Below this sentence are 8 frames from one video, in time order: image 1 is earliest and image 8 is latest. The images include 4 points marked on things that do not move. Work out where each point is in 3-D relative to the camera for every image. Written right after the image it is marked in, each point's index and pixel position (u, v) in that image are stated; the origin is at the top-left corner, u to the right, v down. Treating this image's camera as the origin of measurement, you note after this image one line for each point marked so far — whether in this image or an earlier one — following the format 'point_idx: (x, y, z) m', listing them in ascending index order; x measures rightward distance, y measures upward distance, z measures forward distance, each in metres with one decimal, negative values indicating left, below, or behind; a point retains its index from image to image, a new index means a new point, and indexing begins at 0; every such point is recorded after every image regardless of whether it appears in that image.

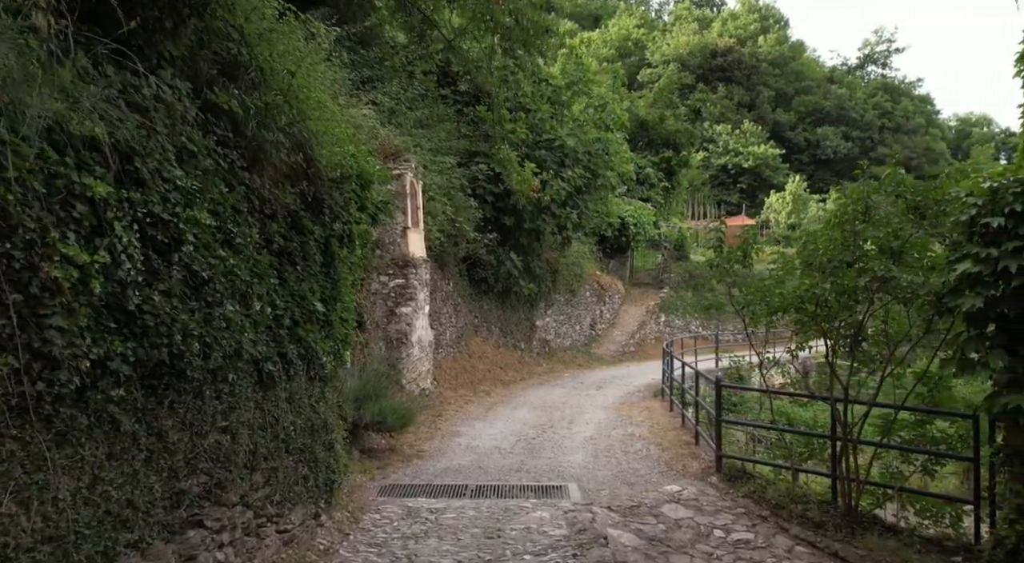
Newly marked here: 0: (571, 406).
0: (+1.0, -2.2, +14.0) m
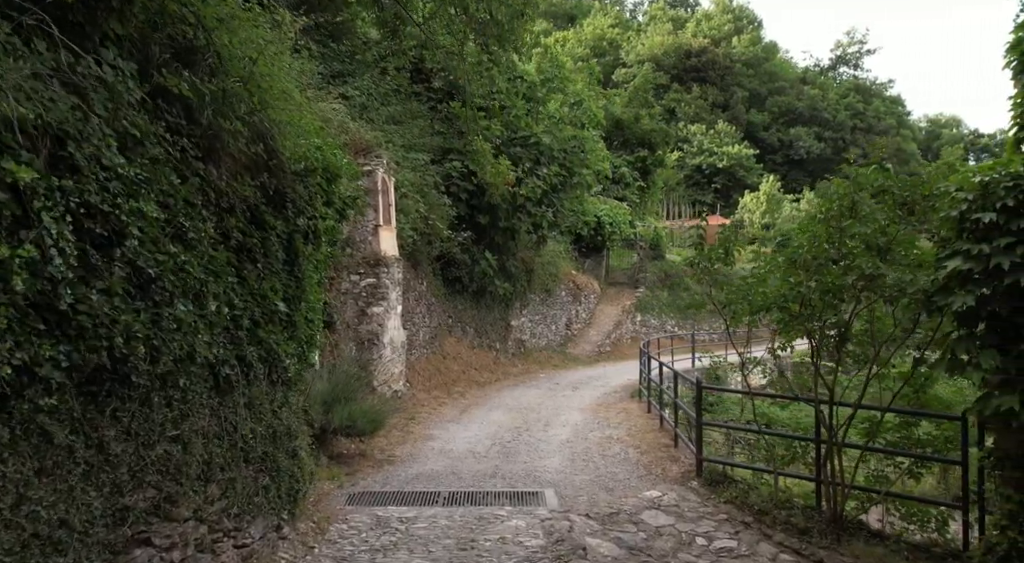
0: (+0.6, -2.1, +13.8) m
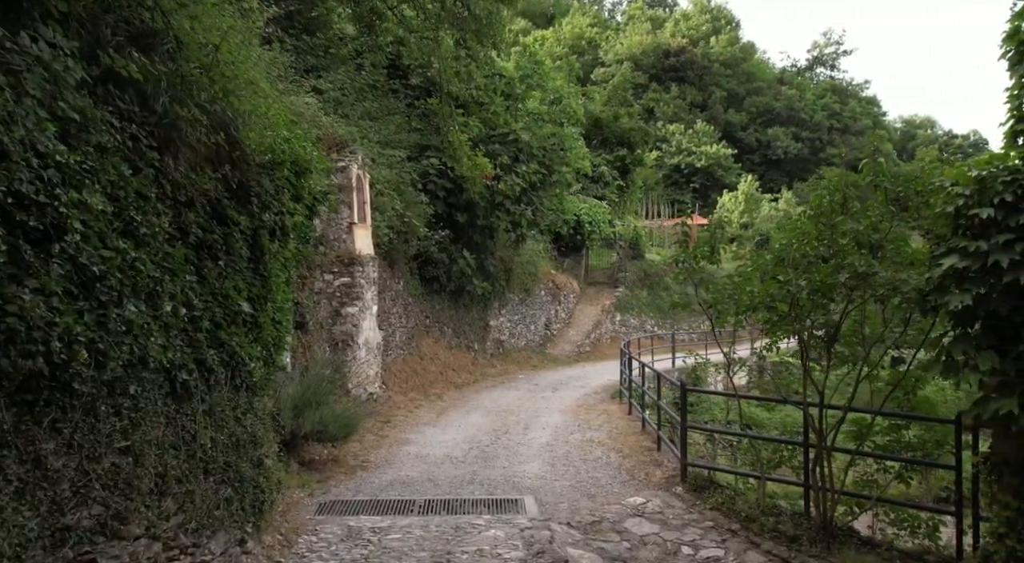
0: (+0.2, -2.1, +13.5) m
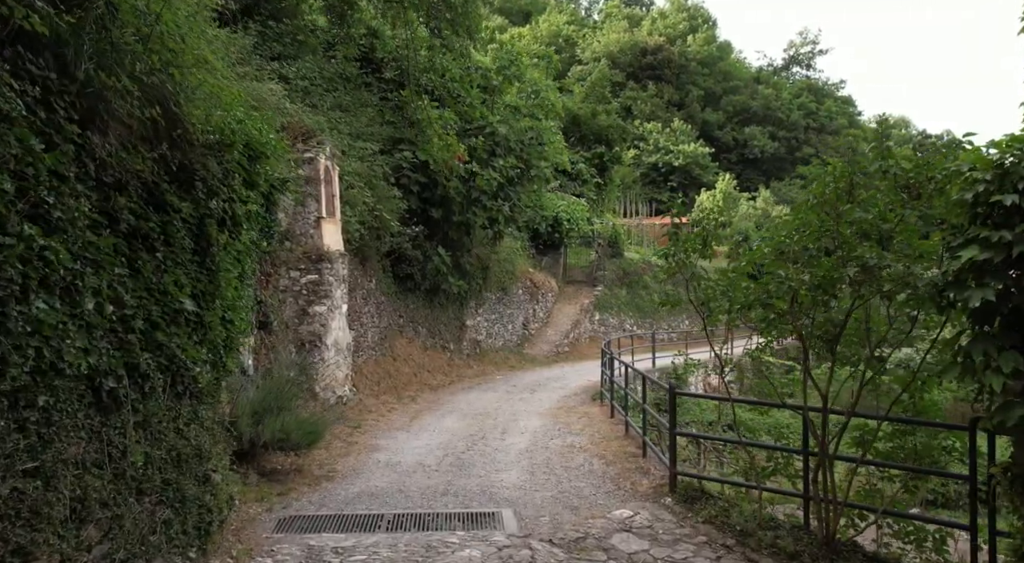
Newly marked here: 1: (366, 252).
0: (-0.1, -2.1, +12.9) m
1: (-2.6, +0.5, +14.6) m
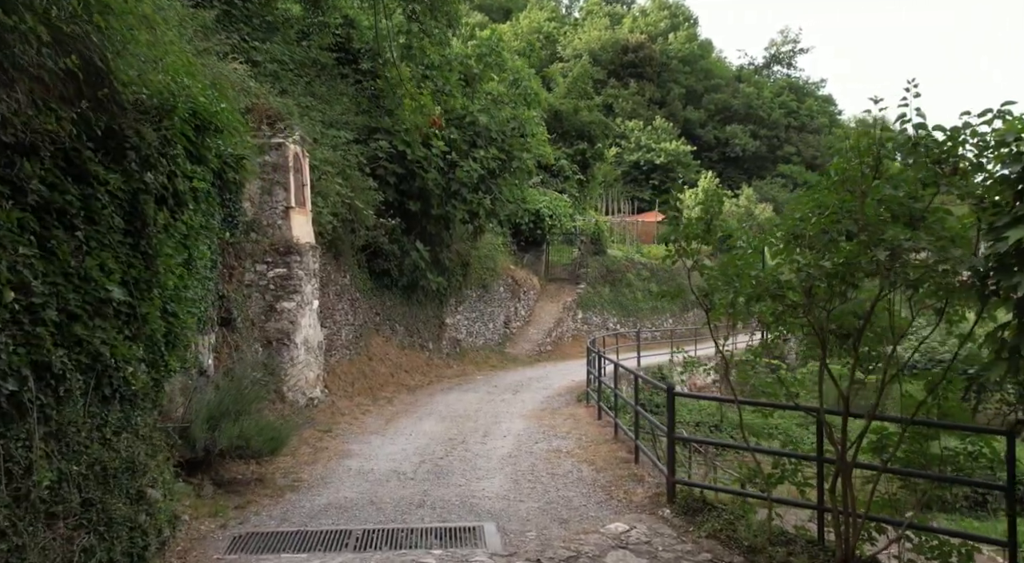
0: (-0.4, -2.0, +12.2) m
1: (-2.9, +0.6, +13.9) m
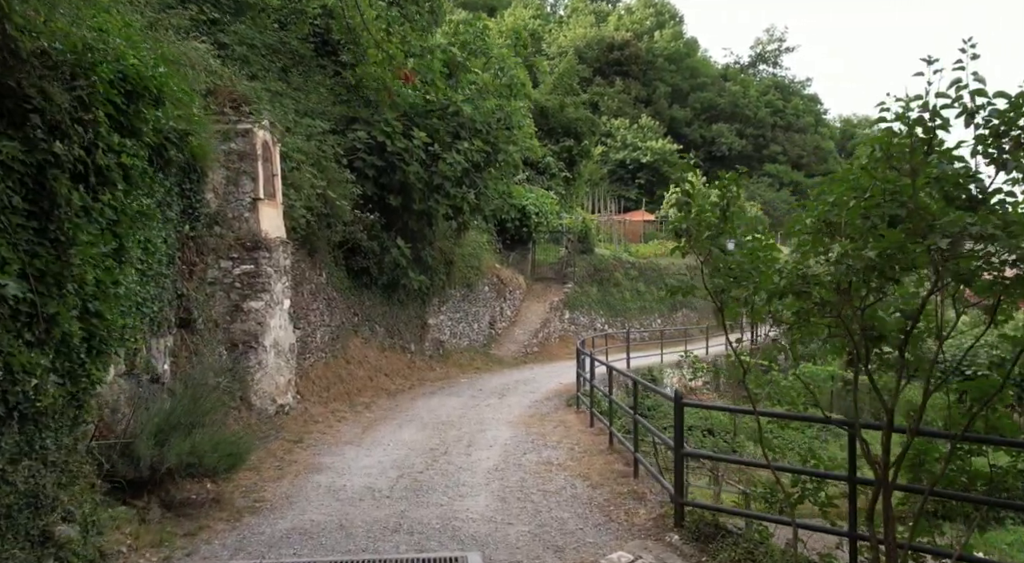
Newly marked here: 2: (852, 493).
0: (-0.6, -2.0, +11.5) m
1: (-3.2, +0.6, +13.0) m
2: (+2.1, -1.3, +5.1) m
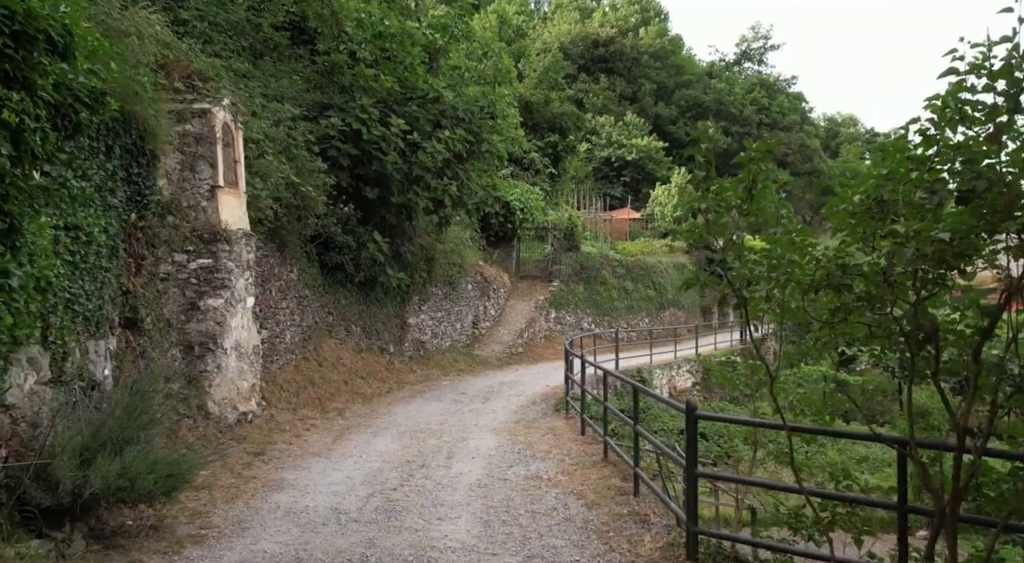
0: (-0.8, -1.9, +10.6) m
1: (-3.4, +0.7, +12.1) m
2: (+2.1, -1.3, +4.3) m
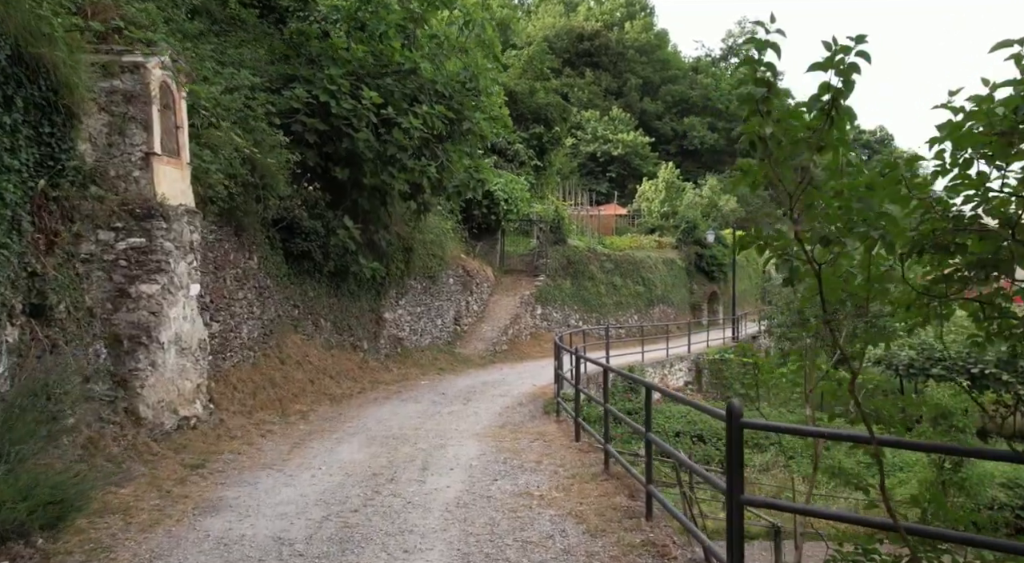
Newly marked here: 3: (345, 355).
0: (-1.0, -1.8, +9.3) m
1: (-3.6, +0.9, +10.8) m
2: (+2.0, -1.1, +3.1) m
3: (-2.8, -1.2, +13.7) m
